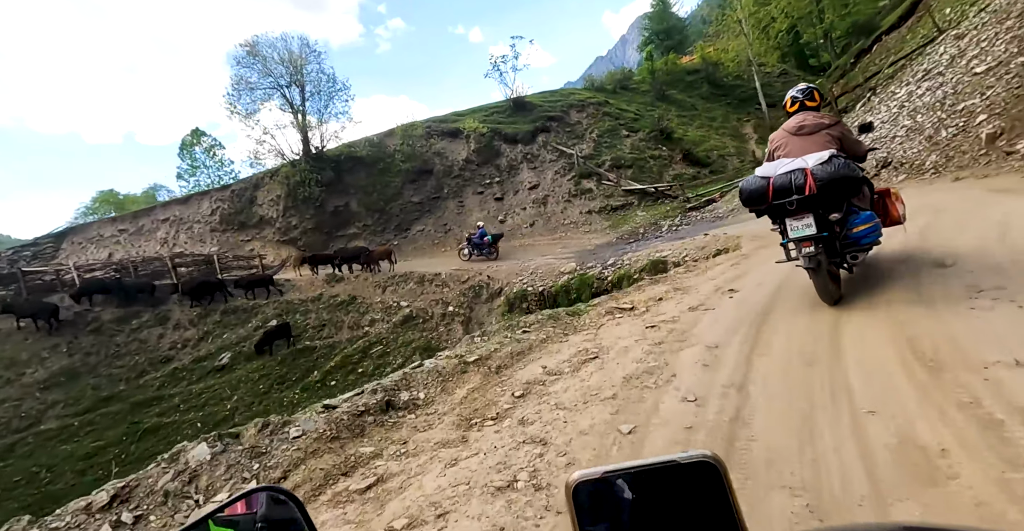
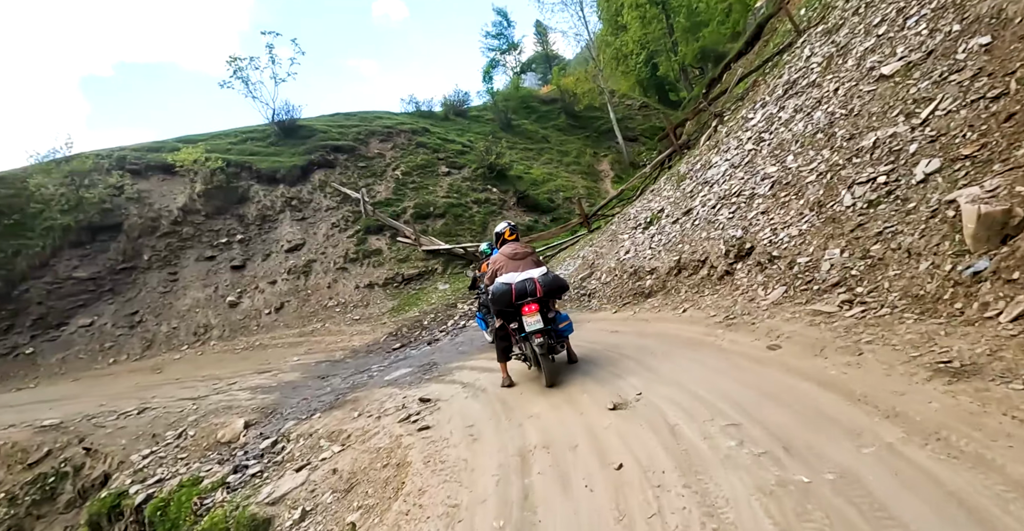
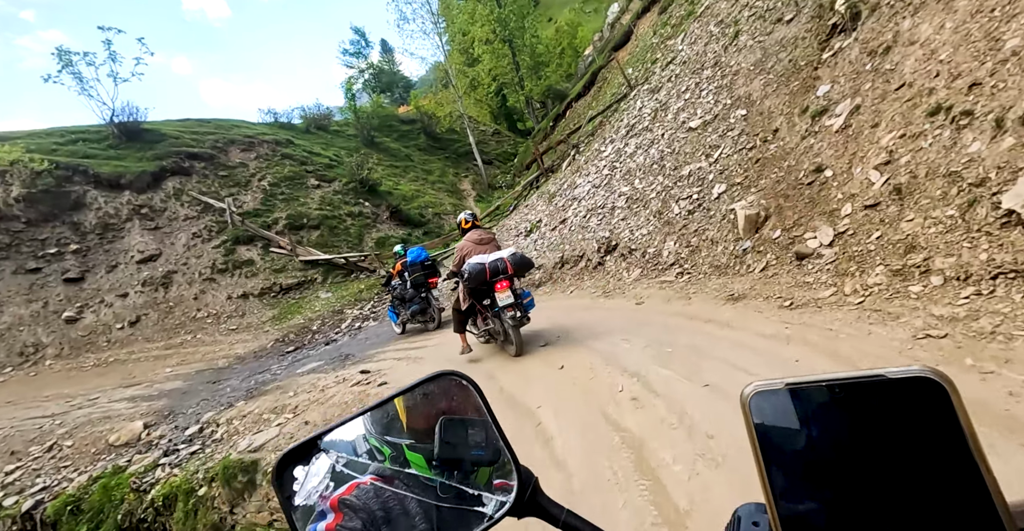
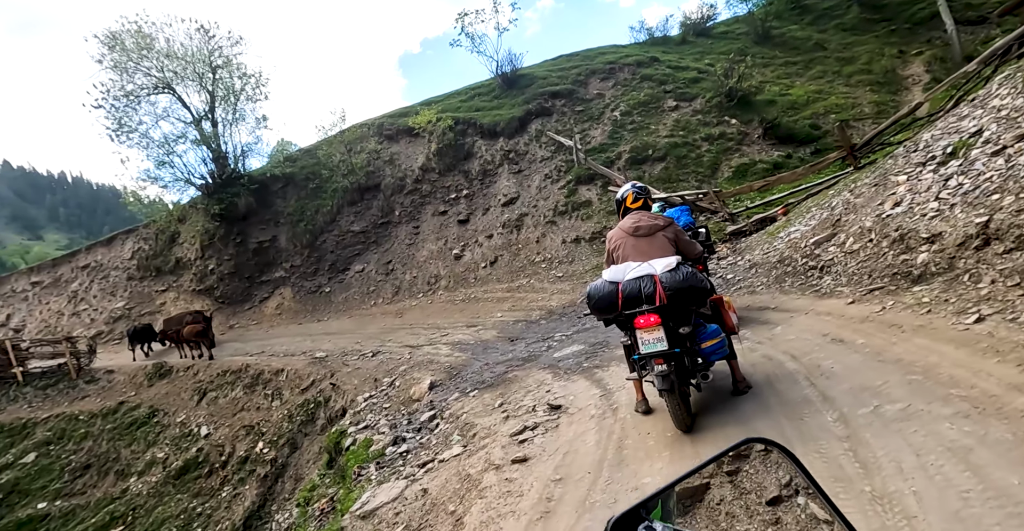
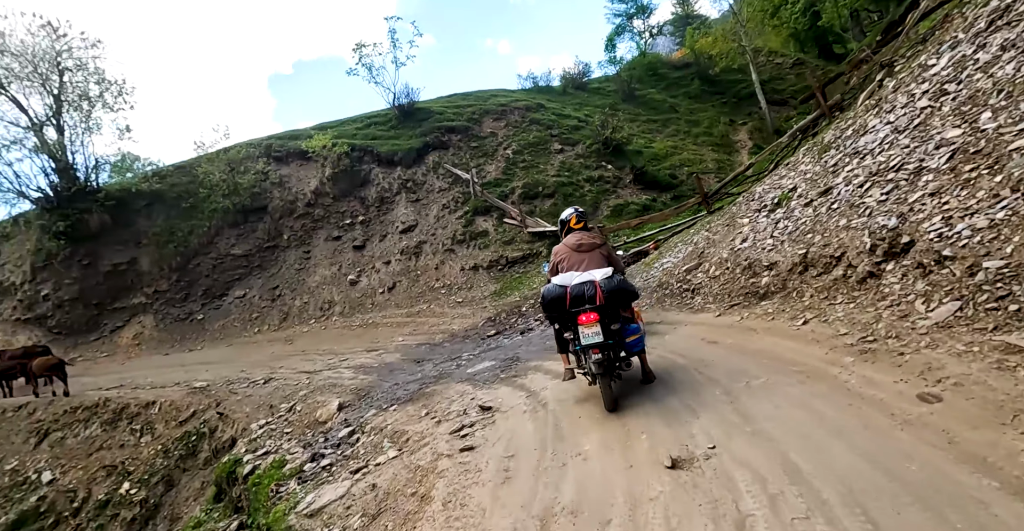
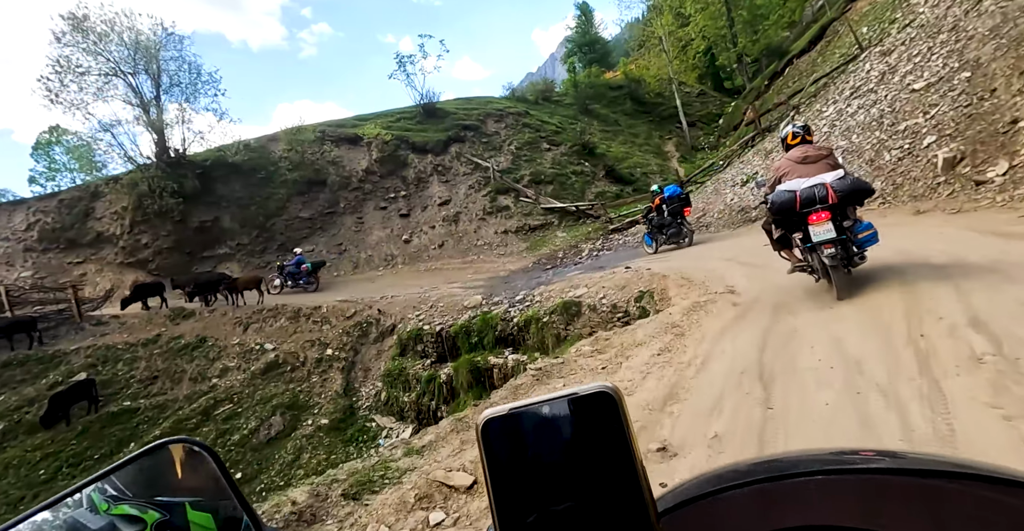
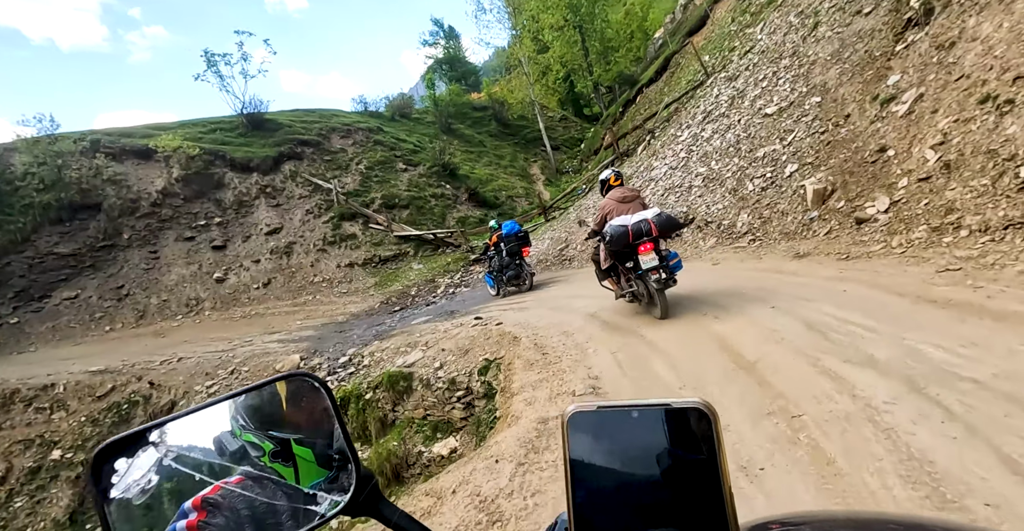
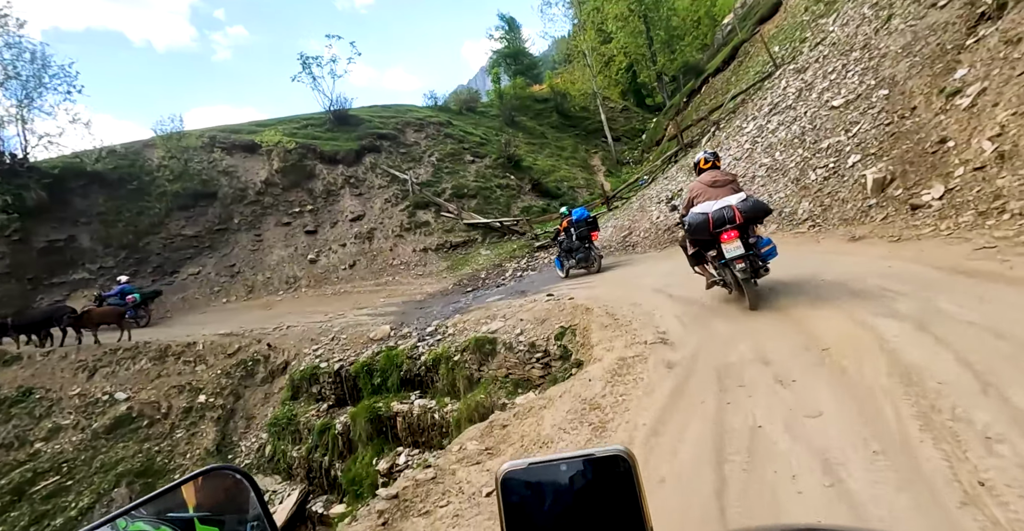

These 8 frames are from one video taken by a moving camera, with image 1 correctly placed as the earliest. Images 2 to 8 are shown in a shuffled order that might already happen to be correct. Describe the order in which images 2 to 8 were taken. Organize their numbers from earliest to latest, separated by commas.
6, 8, 7, 3, 2, 5, 4
